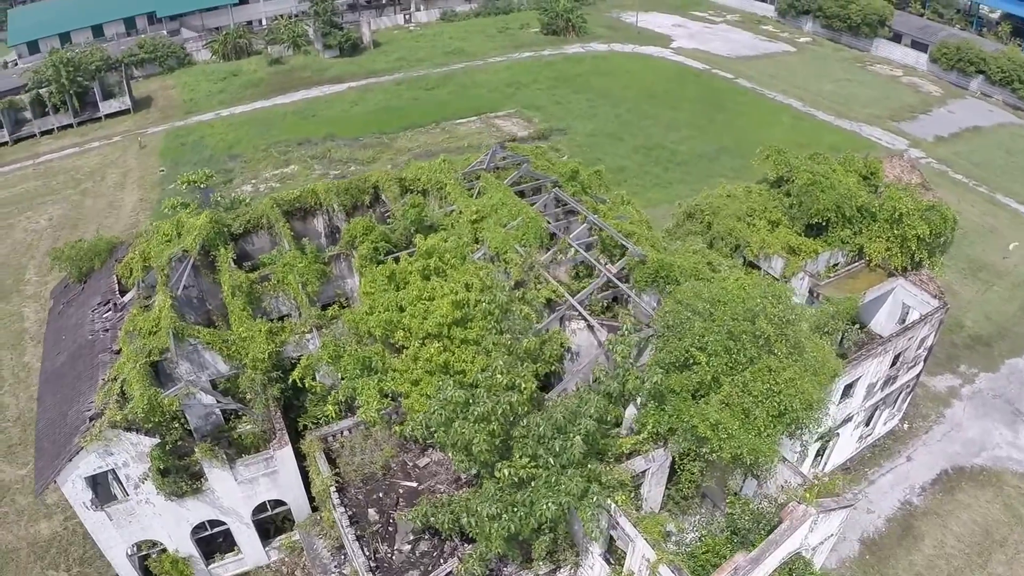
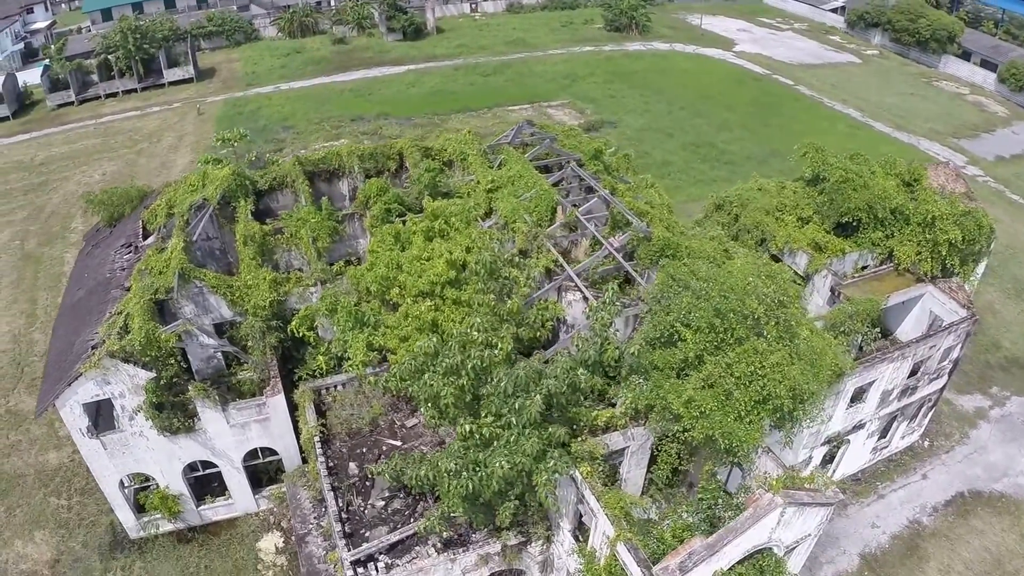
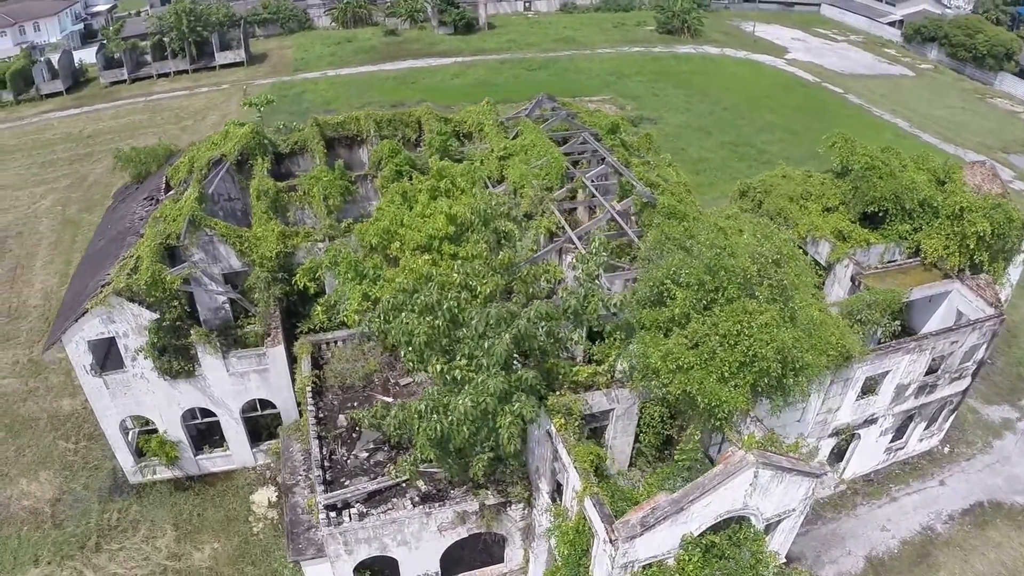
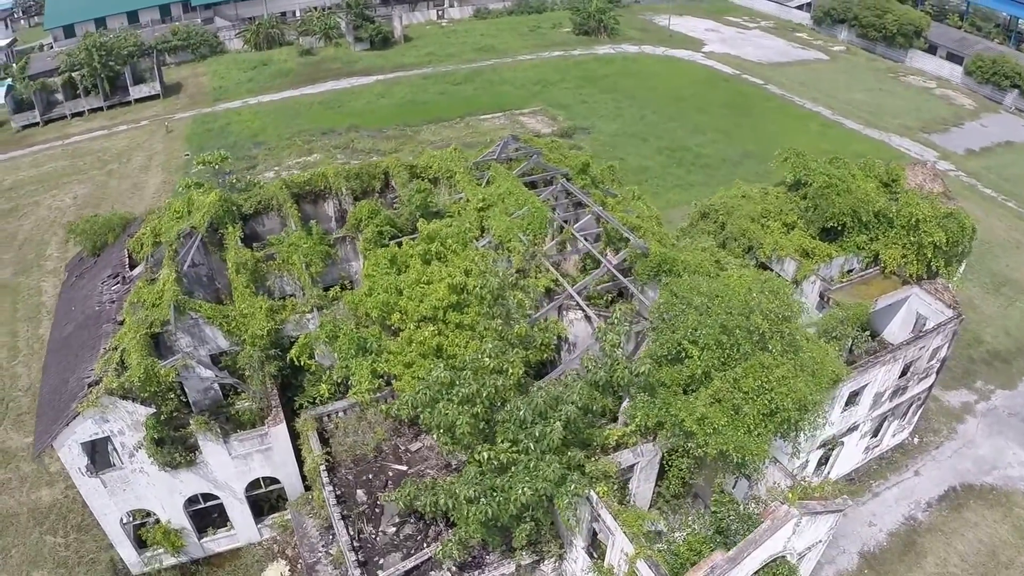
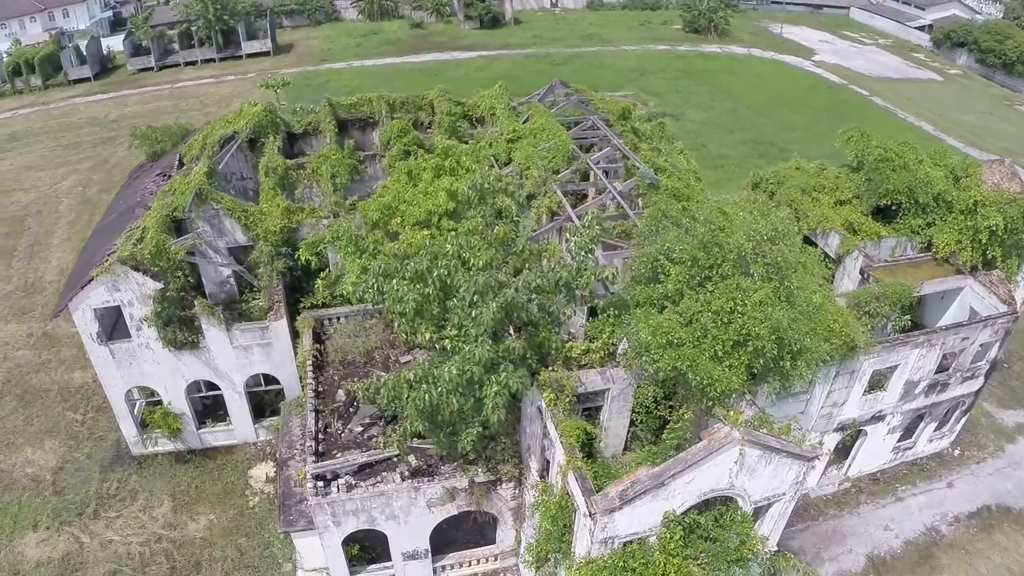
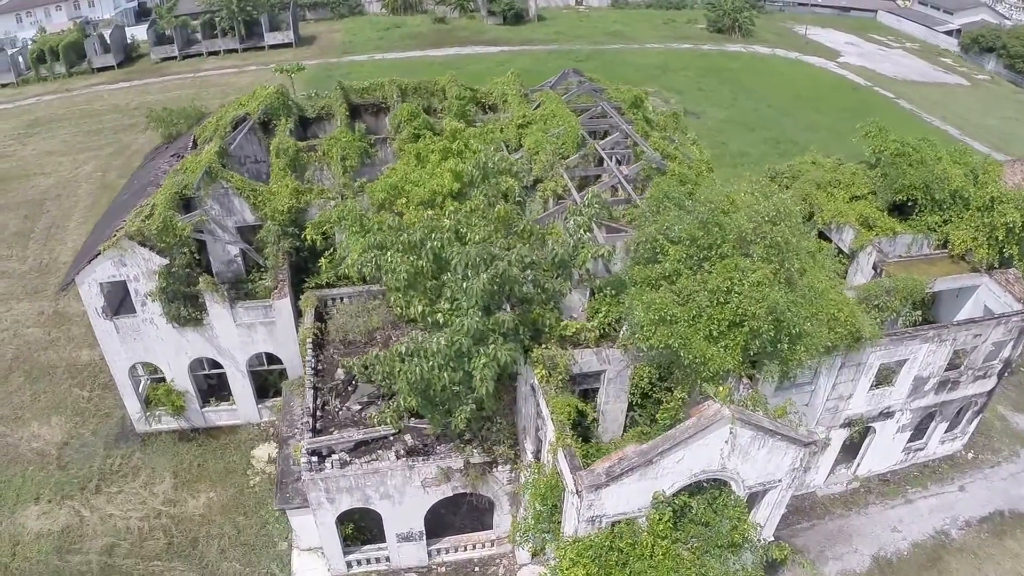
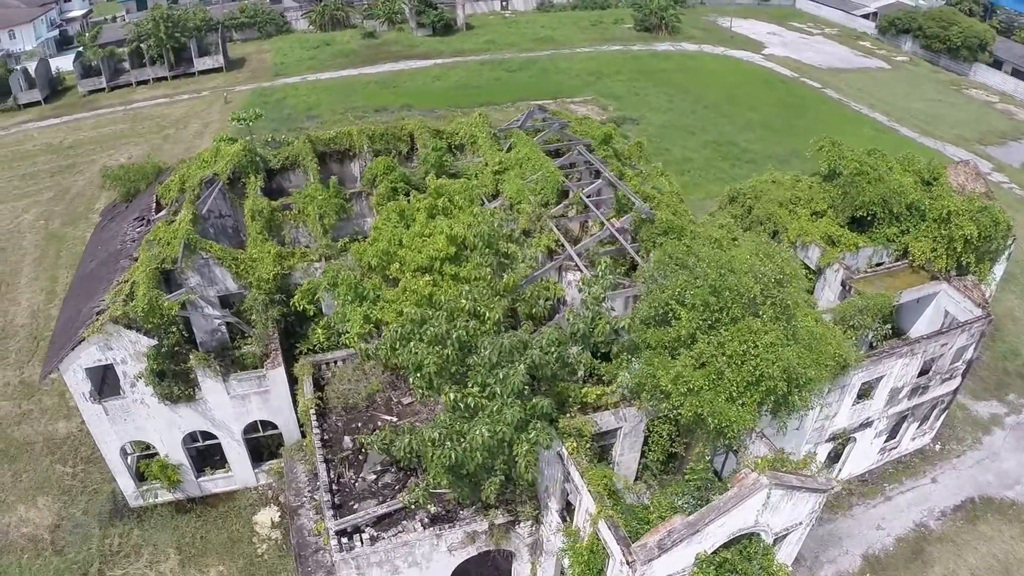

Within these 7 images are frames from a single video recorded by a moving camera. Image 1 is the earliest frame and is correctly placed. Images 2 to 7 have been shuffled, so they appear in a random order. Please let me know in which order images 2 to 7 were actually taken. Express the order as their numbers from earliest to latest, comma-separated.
4, 2, 7, 3, 5, 6
